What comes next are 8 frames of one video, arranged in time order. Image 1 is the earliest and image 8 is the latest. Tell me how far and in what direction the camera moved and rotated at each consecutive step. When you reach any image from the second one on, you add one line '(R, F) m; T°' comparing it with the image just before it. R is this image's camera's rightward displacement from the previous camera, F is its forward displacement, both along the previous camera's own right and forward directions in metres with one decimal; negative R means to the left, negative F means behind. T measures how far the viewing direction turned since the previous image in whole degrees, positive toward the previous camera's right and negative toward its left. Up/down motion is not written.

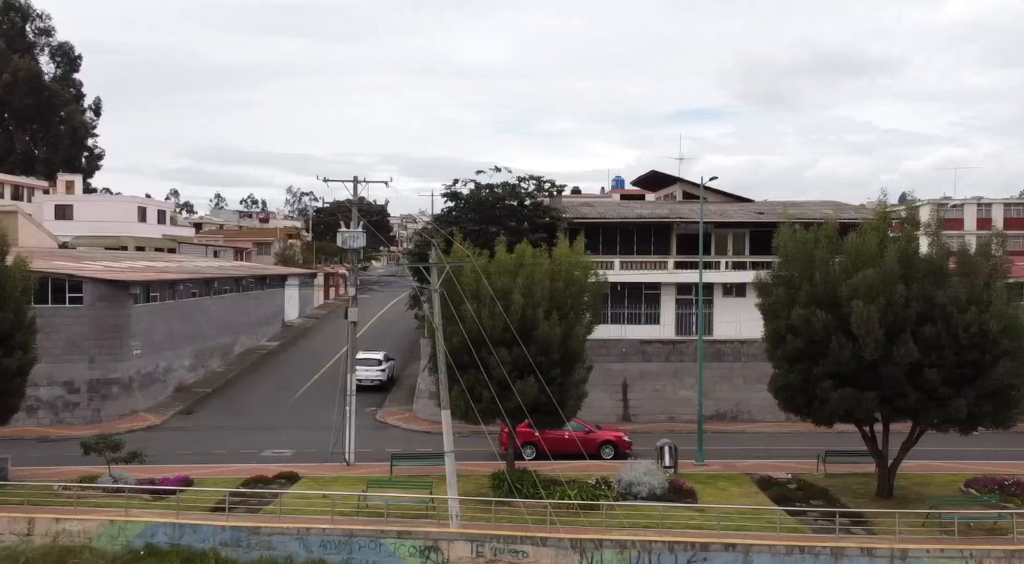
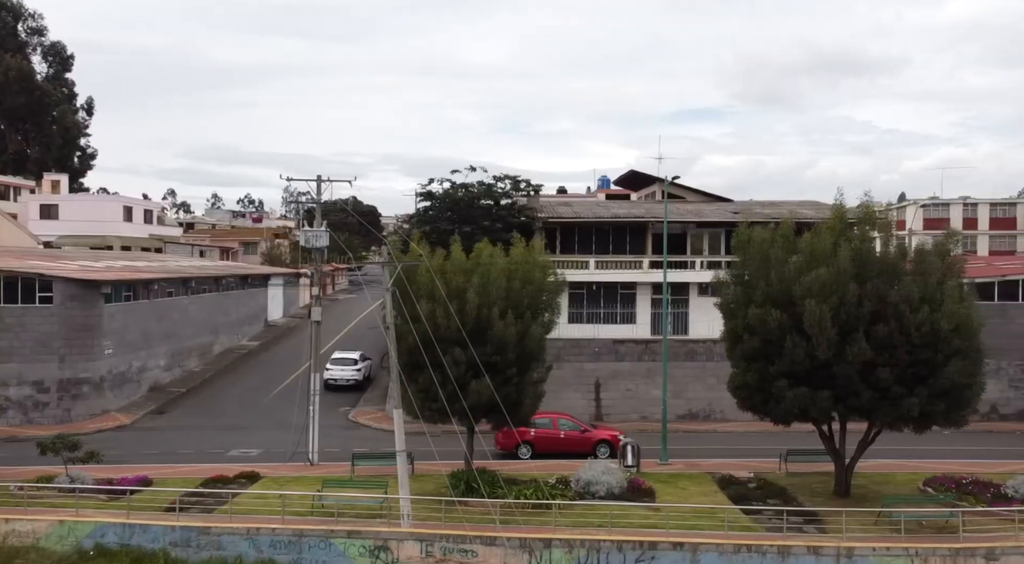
(+0.9, 0.0) m; 0°
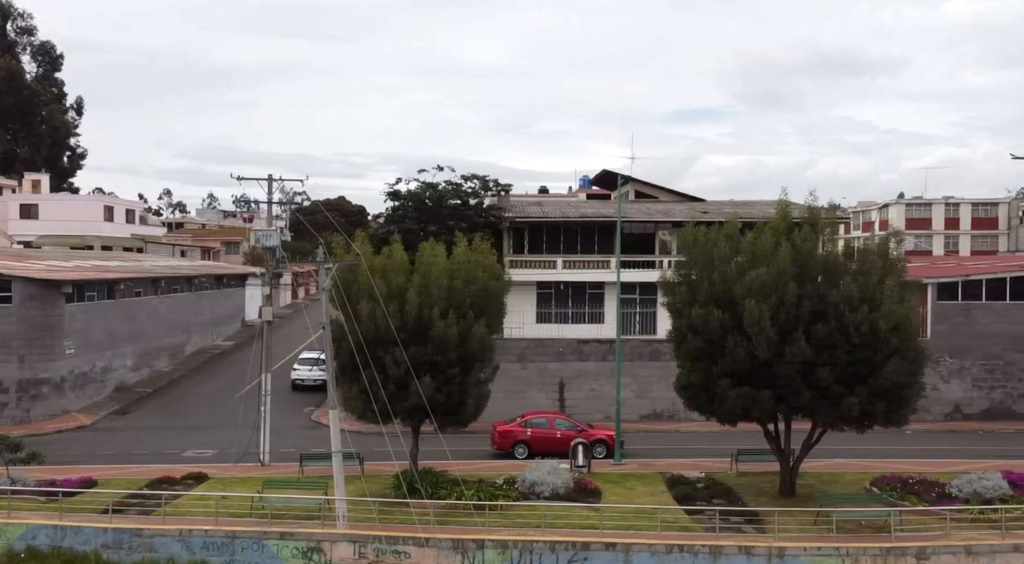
(+1.1, +0.1) m; 0°
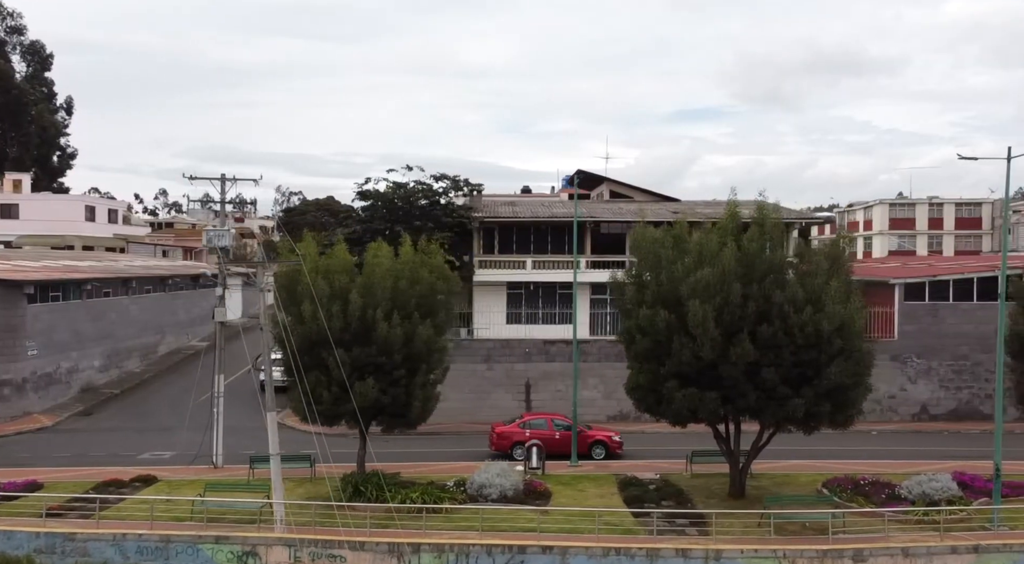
(+1.0, +0.1) m; 0°
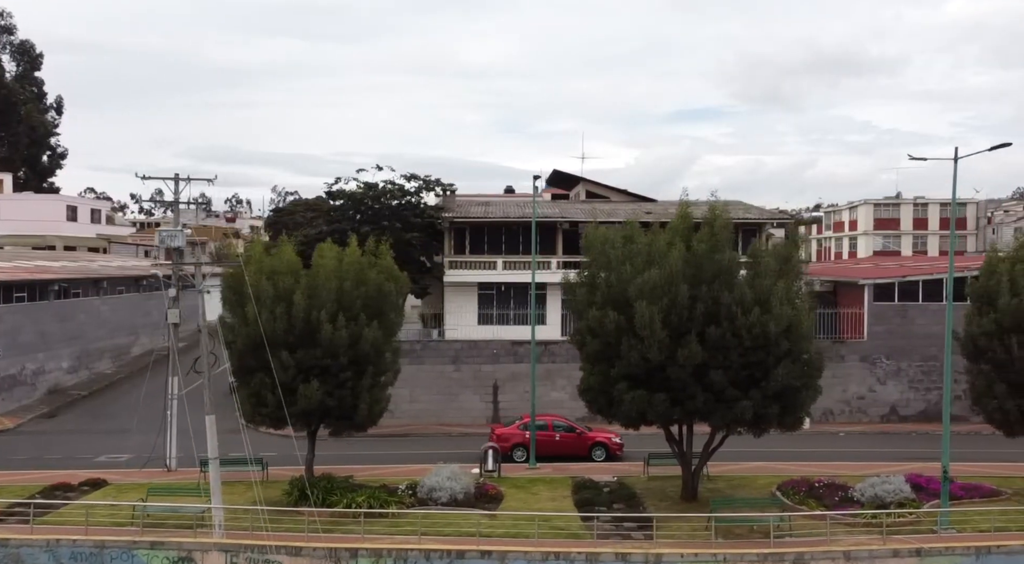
(+1.0, +0.2) m; 0°
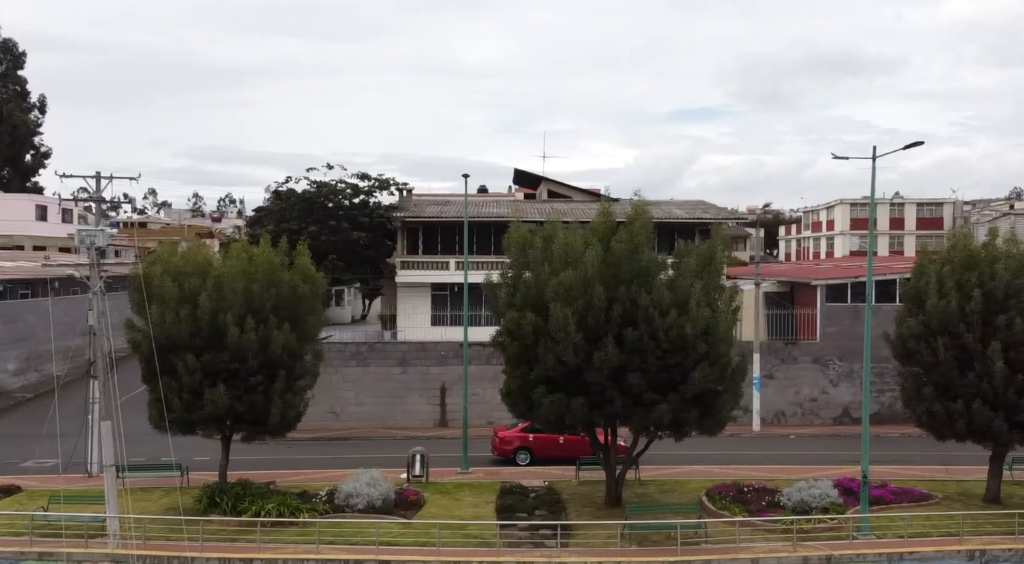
(+1.6, +0.5) m; +1°
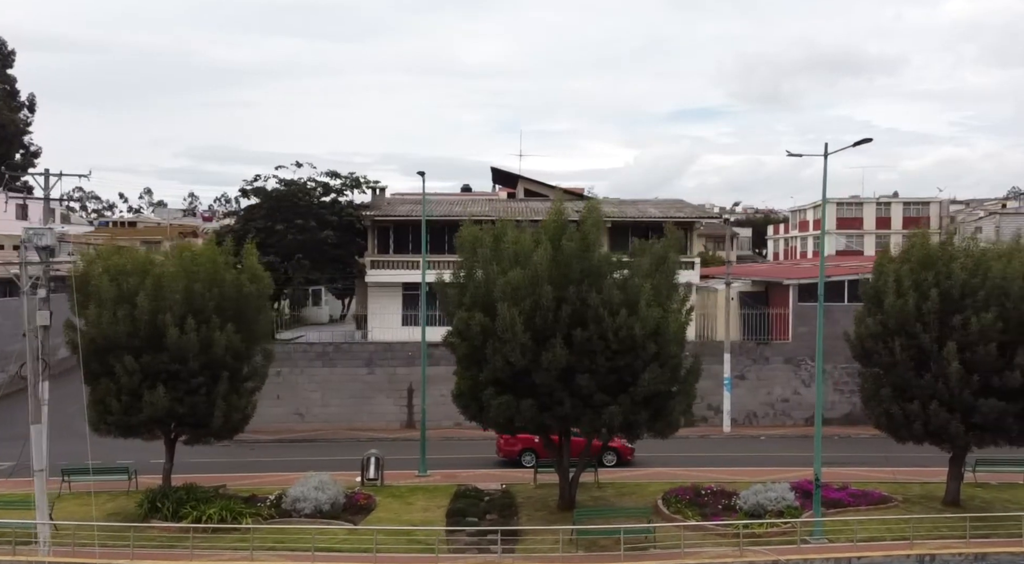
(+0.9, +0.4) m; 0°
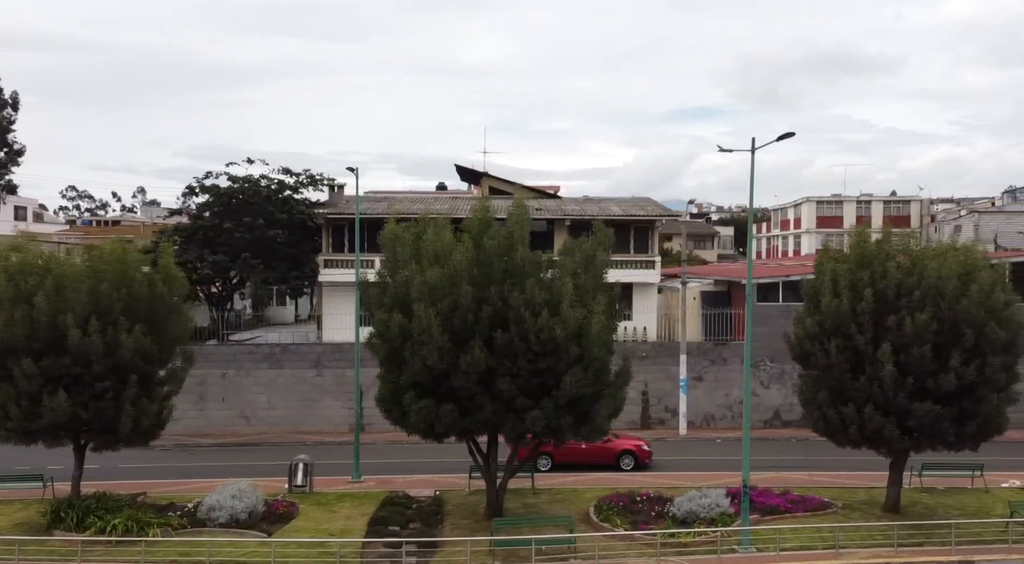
(+1.4, +0.7) m; +1°
